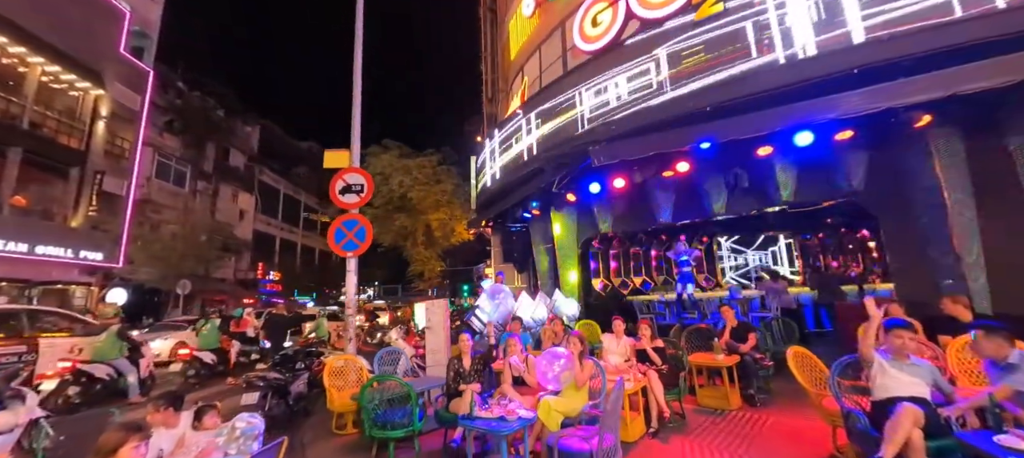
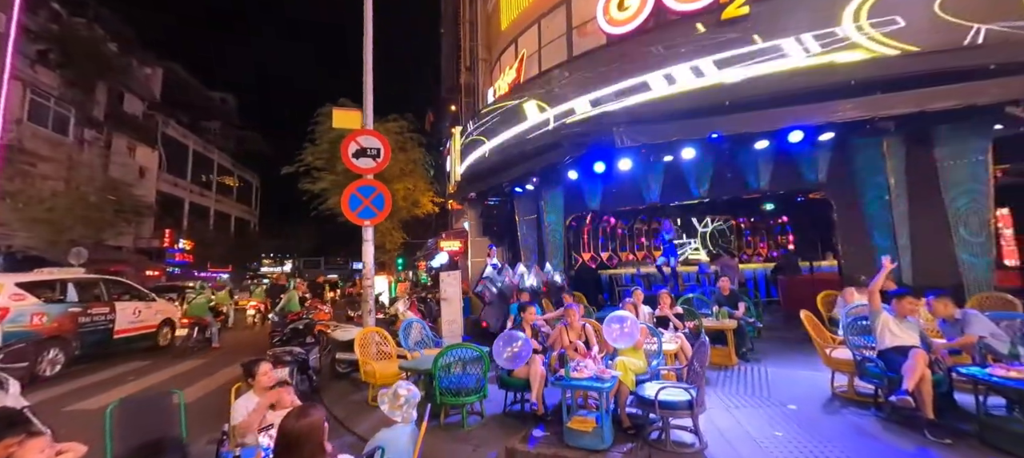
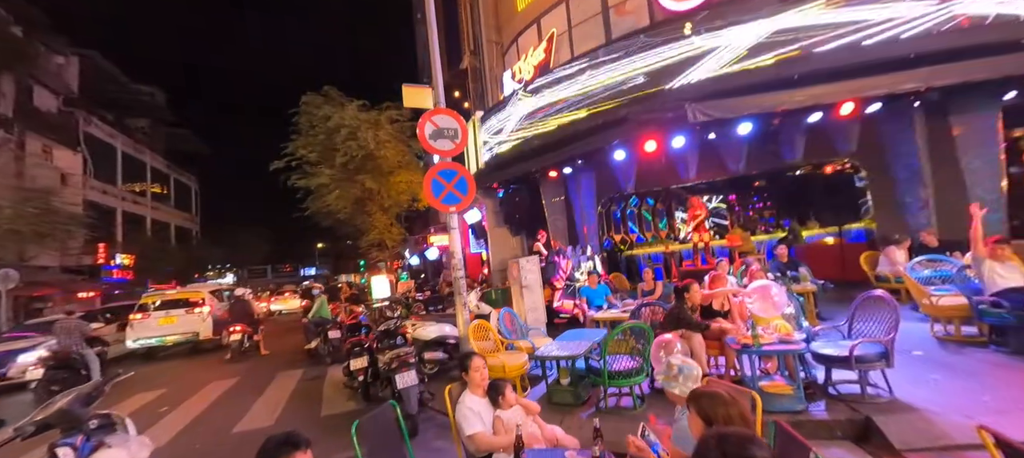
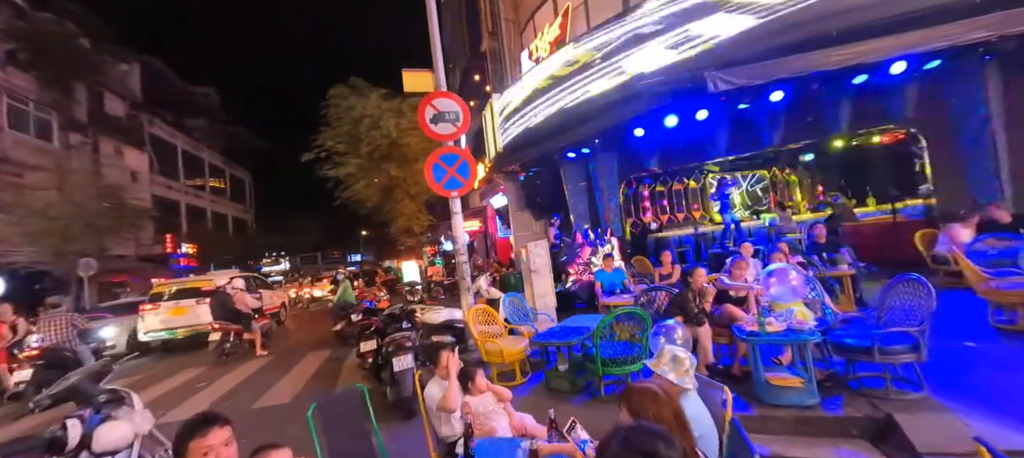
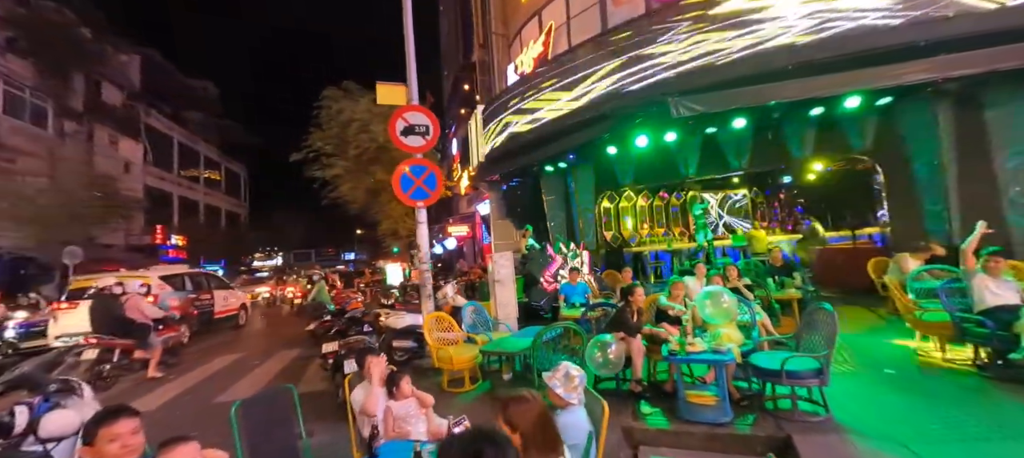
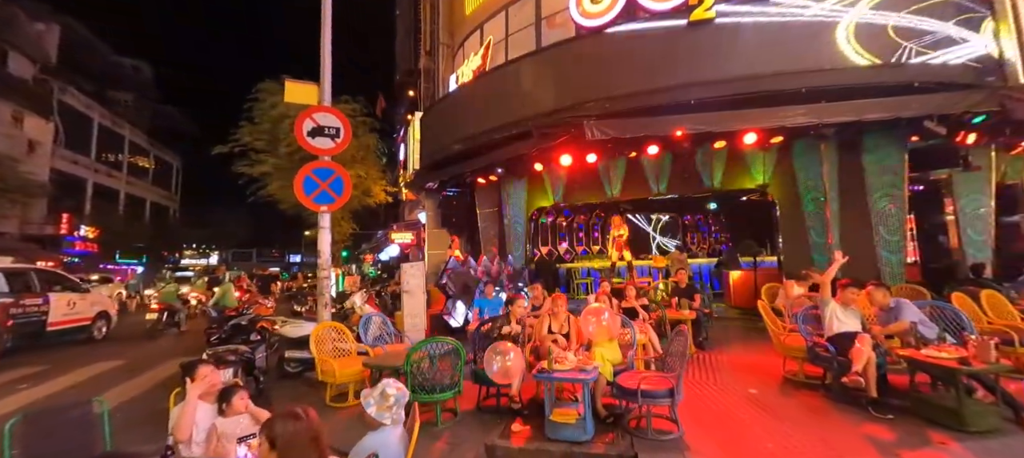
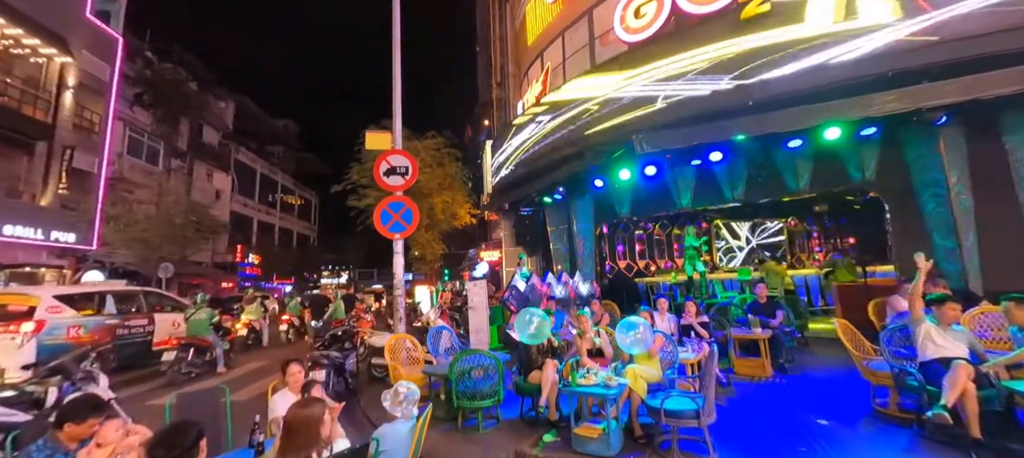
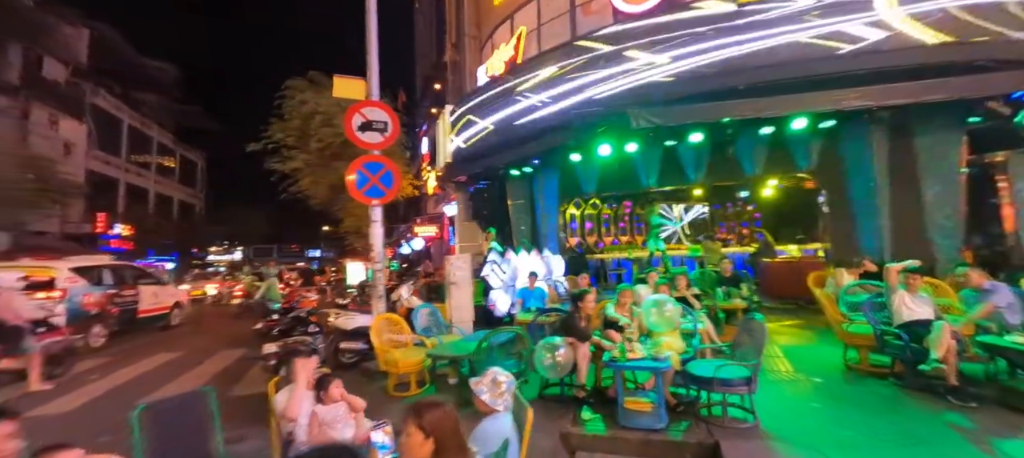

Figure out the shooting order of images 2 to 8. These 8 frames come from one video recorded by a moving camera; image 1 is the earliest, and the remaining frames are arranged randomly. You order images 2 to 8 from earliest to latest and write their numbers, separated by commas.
7, 2, 6, 8, 5, 4, 3
